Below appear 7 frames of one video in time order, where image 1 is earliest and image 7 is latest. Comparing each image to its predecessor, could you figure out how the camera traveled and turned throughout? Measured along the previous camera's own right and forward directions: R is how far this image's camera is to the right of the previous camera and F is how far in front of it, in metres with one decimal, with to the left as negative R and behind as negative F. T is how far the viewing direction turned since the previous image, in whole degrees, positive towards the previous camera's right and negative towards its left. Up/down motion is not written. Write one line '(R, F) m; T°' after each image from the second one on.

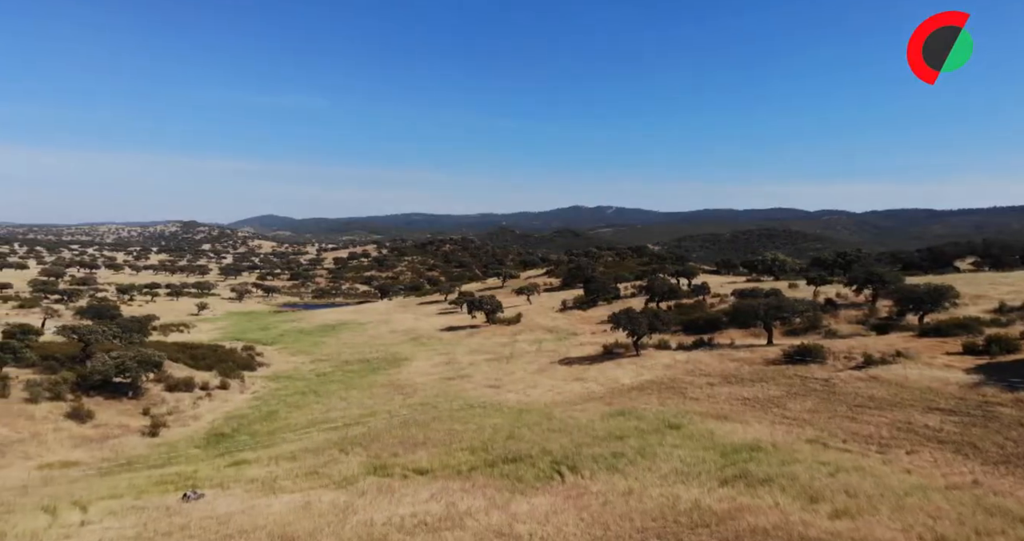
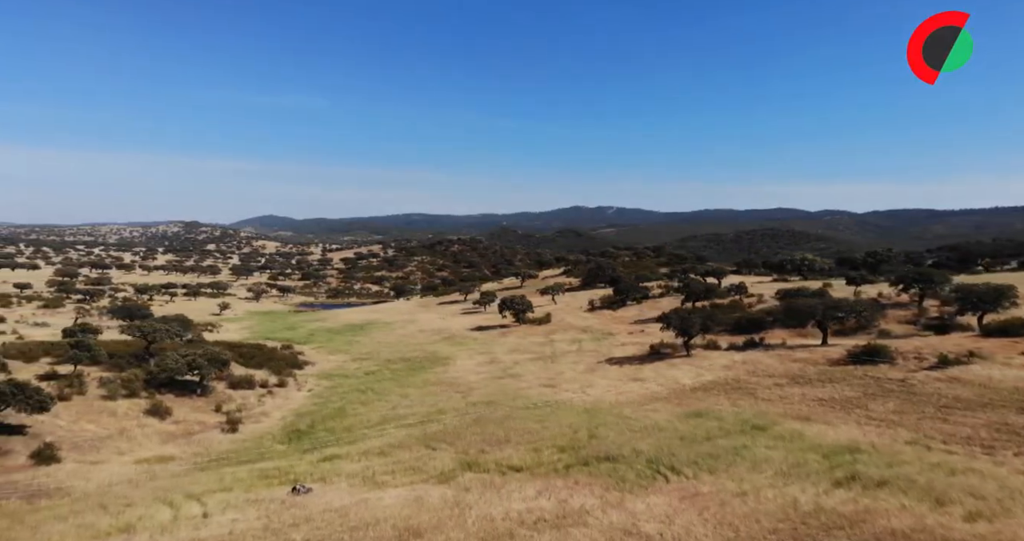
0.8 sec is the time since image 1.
(-2.2, +0.2) m; -2°
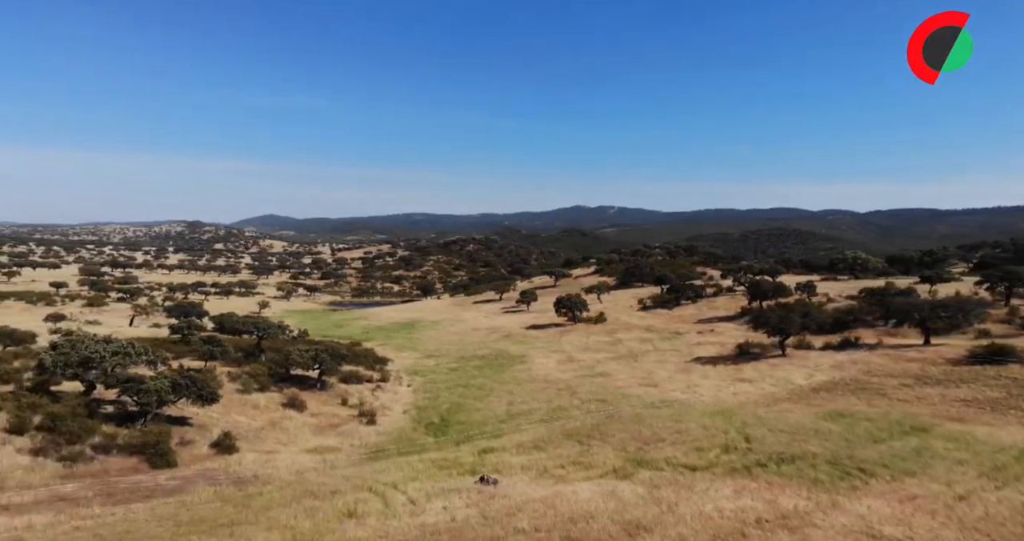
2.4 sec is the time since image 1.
(-3.8, +0.1) m; -4°
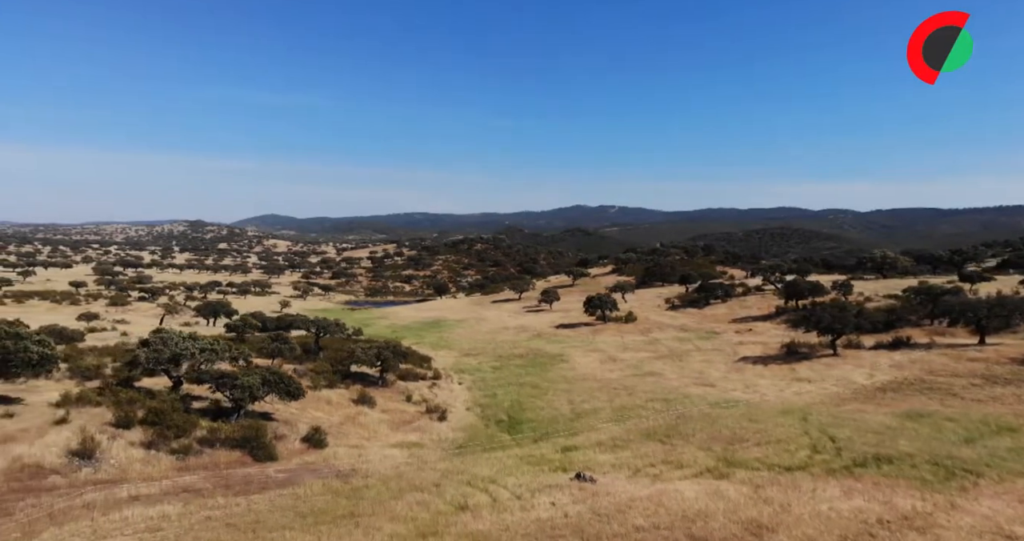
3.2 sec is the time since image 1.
(-2.0, 0.0) m; -2°
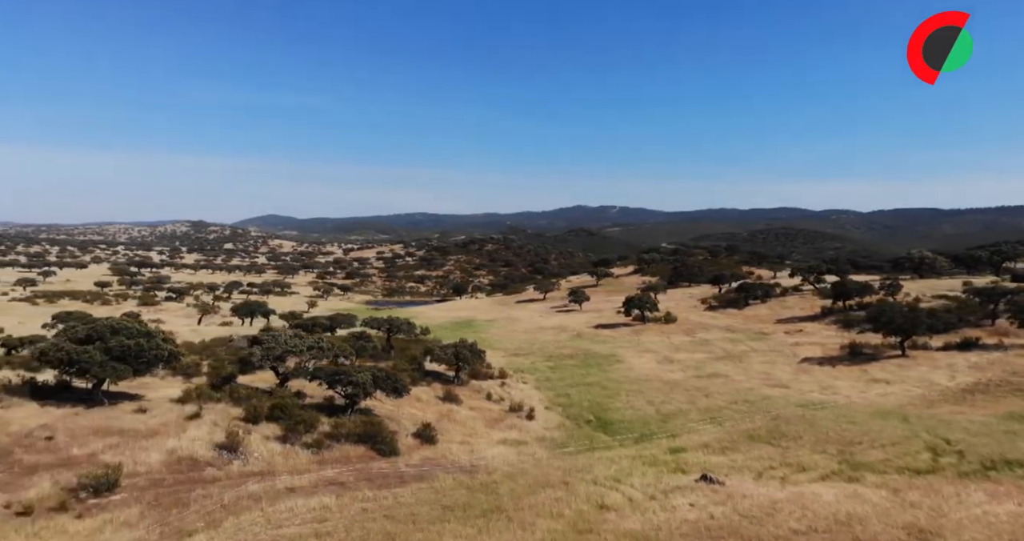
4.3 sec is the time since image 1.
(-2.5, -0.1) m; -3°
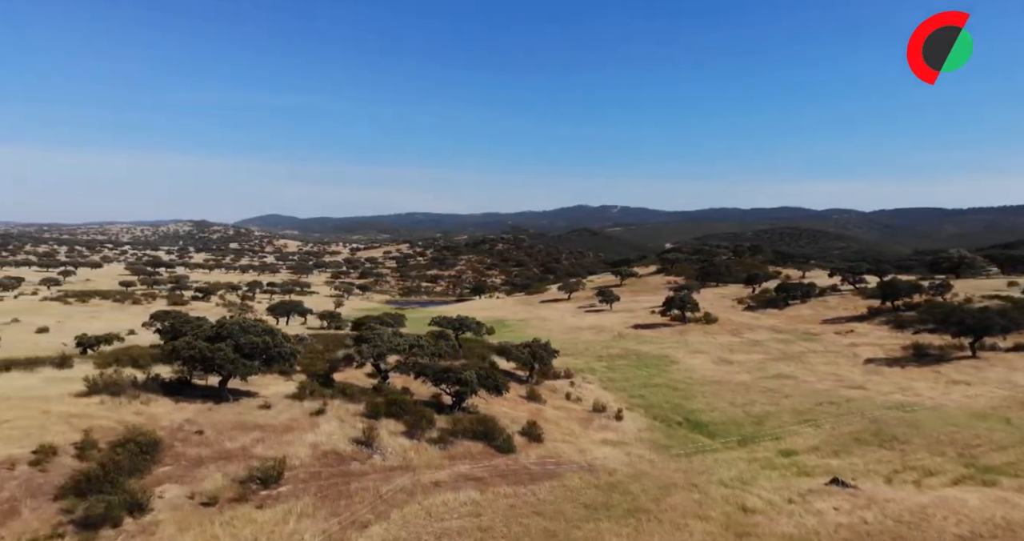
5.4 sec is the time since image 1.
(-2.6, -0.1) m; -3°
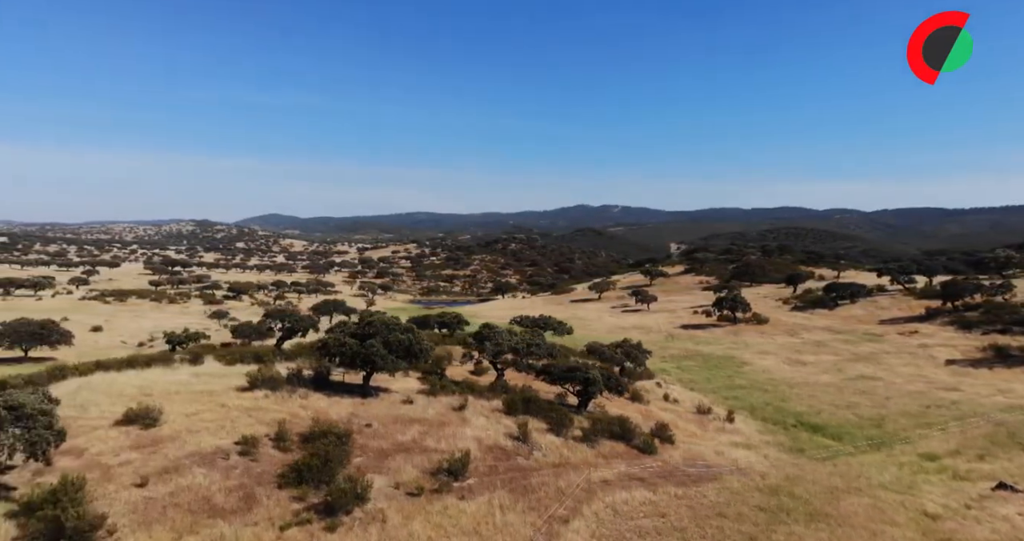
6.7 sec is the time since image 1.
(-3.1, -0.3) m; -3°
